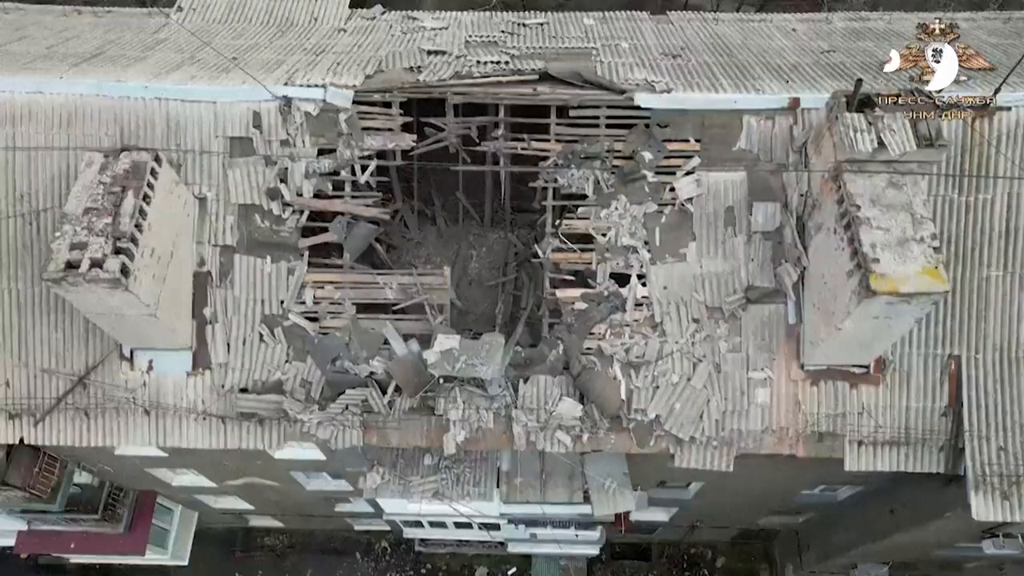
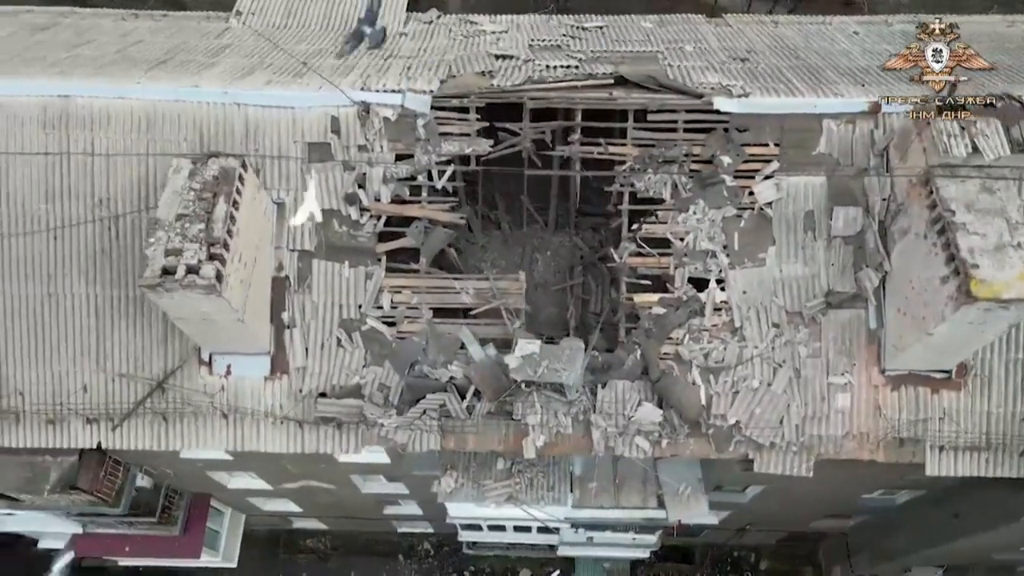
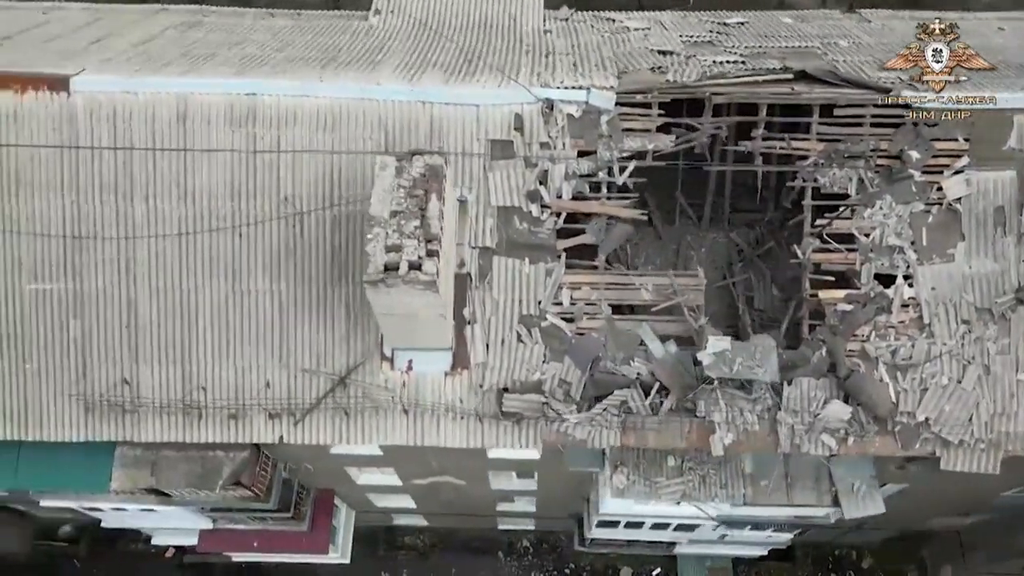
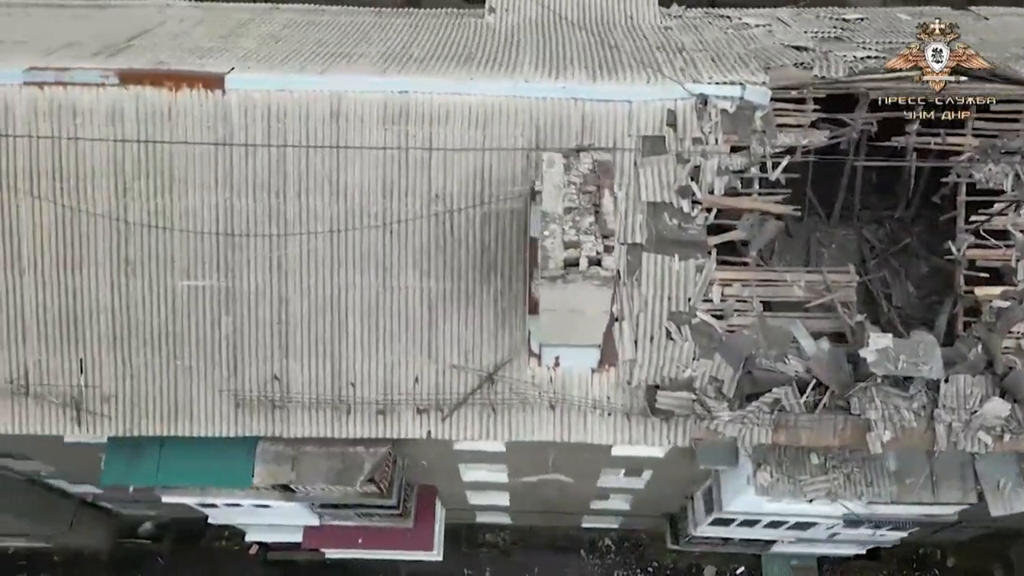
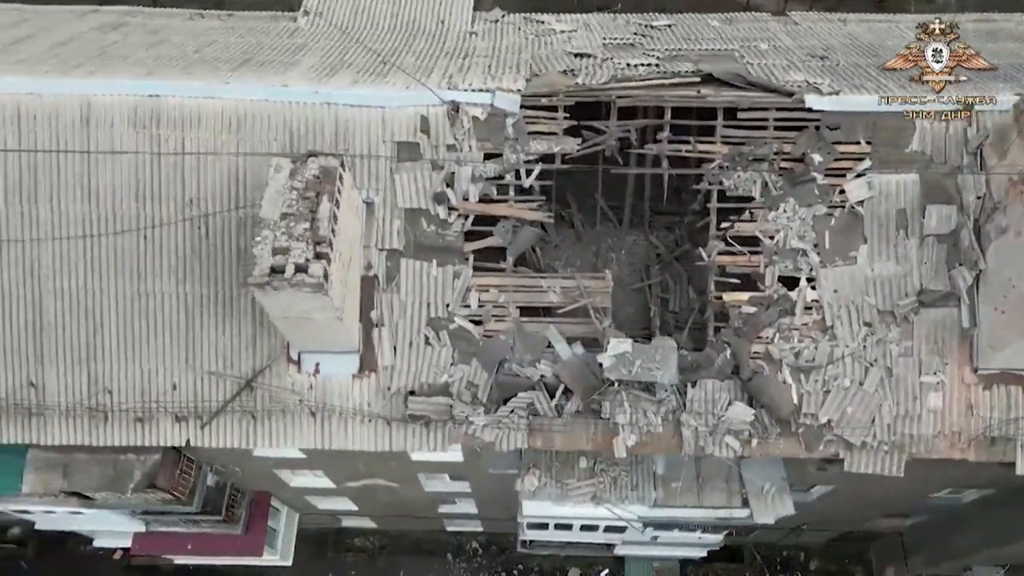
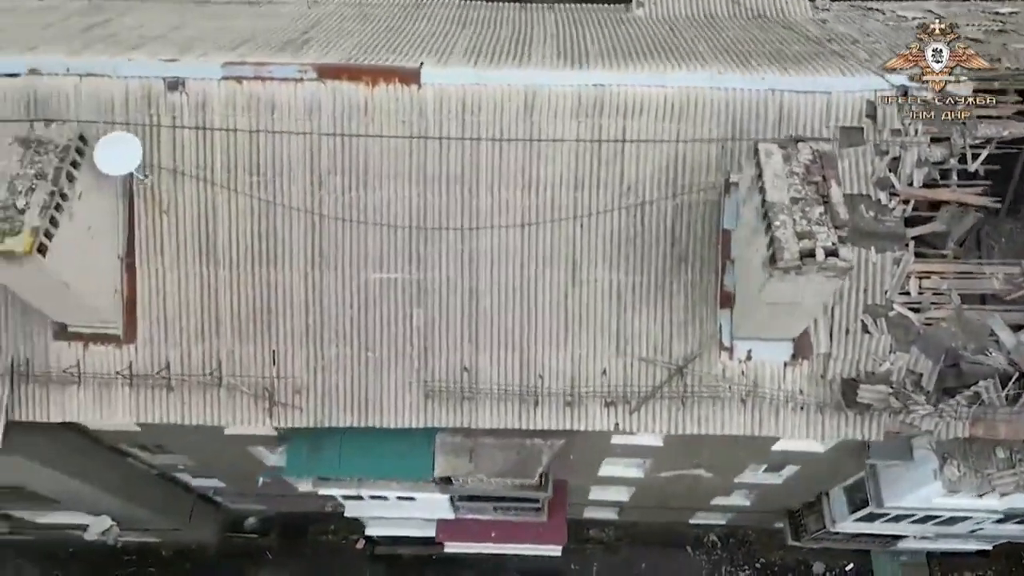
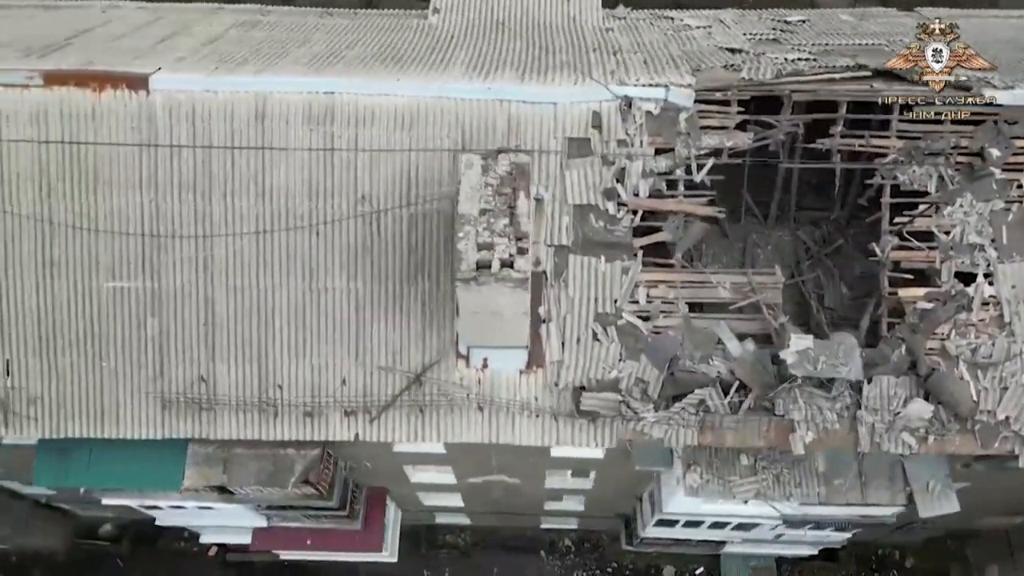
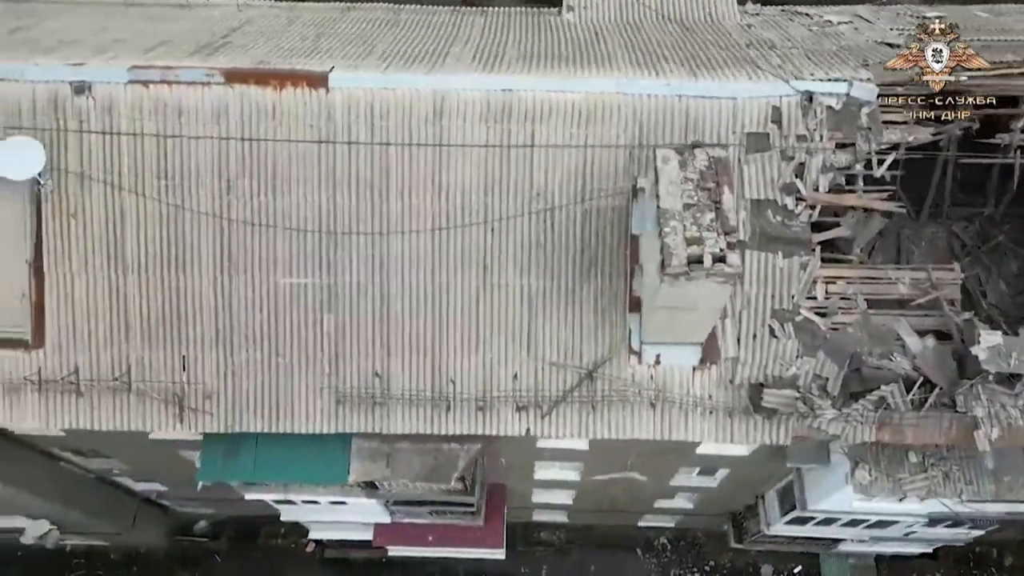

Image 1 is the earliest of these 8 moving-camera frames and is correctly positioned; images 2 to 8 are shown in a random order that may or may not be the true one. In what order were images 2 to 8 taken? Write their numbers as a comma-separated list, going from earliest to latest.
2, 5, 3, 7, 4, 8, 6
